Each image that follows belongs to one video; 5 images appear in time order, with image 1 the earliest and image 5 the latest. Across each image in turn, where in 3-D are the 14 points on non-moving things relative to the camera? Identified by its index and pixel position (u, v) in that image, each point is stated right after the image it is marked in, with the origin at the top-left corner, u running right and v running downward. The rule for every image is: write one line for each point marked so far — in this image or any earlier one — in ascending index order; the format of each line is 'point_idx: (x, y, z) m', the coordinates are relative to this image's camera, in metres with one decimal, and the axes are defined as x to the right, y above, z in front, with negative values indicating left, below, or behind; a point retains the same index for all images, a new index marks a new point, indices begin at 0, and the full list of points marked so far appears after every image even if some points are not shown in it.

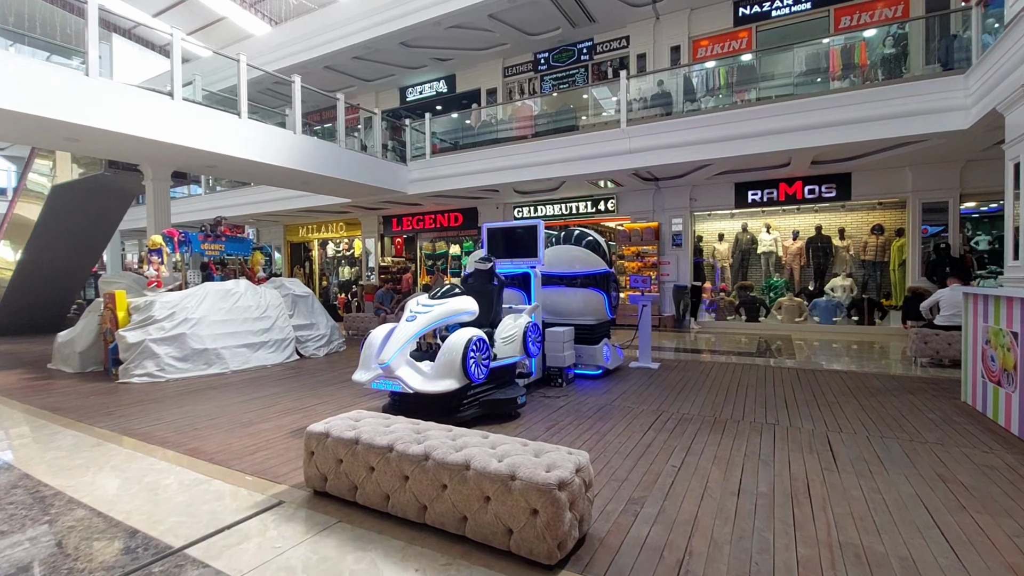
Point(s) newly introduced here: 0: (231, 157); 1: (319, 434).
0: (-4.2, +2.0, +7.5) m
1: (-1.0, -0.7, +2.5) m
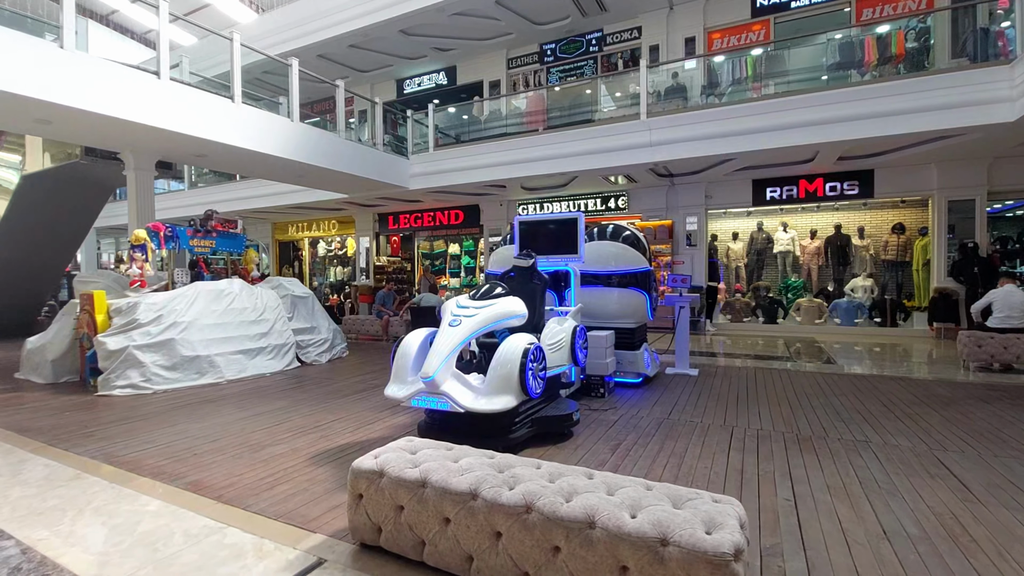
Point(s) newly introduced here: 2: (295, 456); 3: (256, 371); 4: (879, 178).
0: (-4.0, +2.0, +6.9) m
1: (-0.6, -0.7, +1.9) m
2: (-1.3, -1.0, +3.1) m
3: (-2.9, -1.0, +5.7) m
4: (+6.4, +1.9, +8.6) m
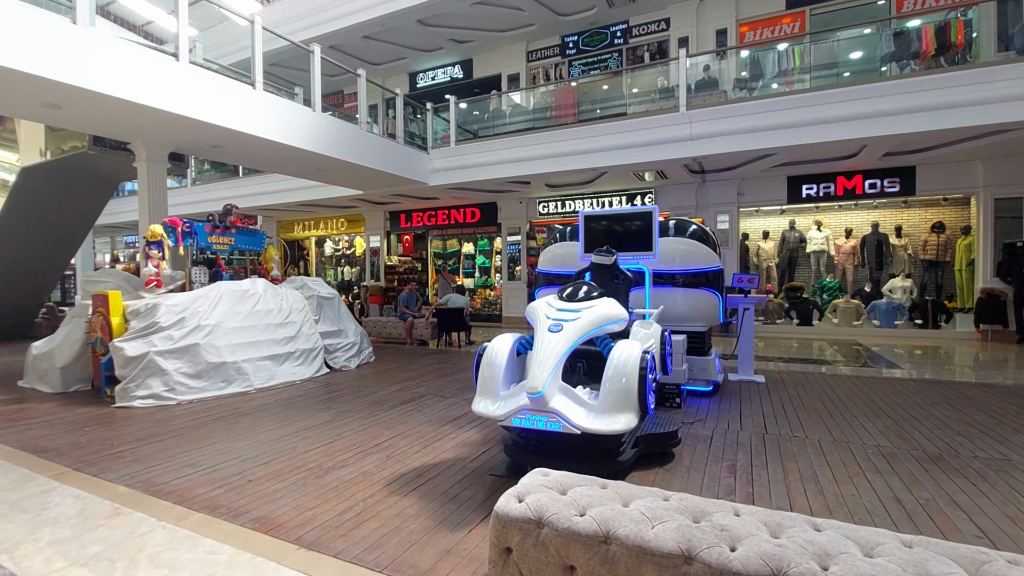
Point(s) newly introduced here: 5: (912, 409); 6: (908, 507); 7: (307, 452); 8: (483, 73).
0: (-3.4, +2.0, +6.4) m
1: (0.0, -0.7, +1.5) m
2: (-0.8, -1.0, +2.6) m
3: (-2.4, -1.0, +5.2) m
4: (+6.9, +1.9, +8.3) m
5: (+3.2, -1.0, +4.0) m
6: (+1.9, -1.0, +2.4) m
7: (-1.3, -1.0, +3.1) m
8: (-0.7, +5.1, +11.8) m
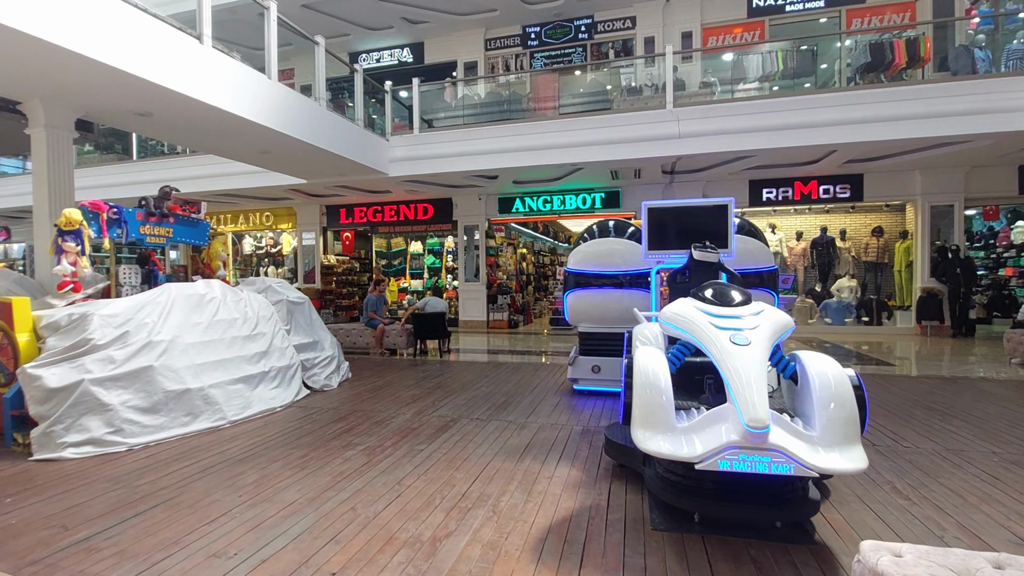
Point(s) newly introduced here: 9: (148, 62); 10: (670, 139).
0: (-3.4, +1.9, +5.1) m
1: (+1.0, -0.7, +1.0) m
2: (0.0, -1.0, +1.9) m
3: (-2.1, -1.0, +4.2) m
4: (+6.4, +1.9, +8.9) m
5: (+3.7, -1.0, +4.0) m
6: (+2.6, -1.0, +2.1) m
7: (-0.6, -1.0, +2.3) m
8: (-1.7, +5.1, +11.0) m
9: (-3.4, +2.1, +4.6) m
10: (+2.5, +2.4, +7.9) m
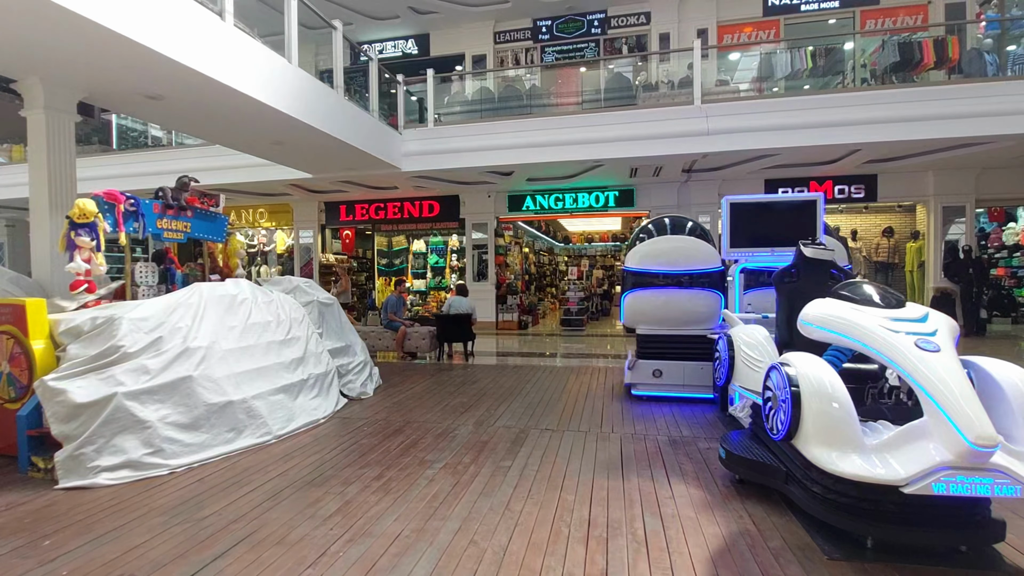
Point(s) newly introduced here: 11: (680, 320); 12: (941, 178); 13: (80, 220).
0: (-2.9, +1.9, +4.7) m
1: (+1.6, -0.7, +0.8) m
2: (+0.6, -1.0, +1.7) m
3: (-1.6, -1.0, +3.8) m
4: (+6.7, +1.9, +9.0) m
5: (+4.2, -1.0, +3.9) m
6: (+3.2, -1.0, +2.0) m
7: (0.0, -1.0, +2.0) m
8: (-1.5, +5.1, +10.6) m
9: (-2.9, +2.1, +4.1) m
10: (+2.8, +2.4, +7.7) m
11: (+1.5, -0.3, +4.3) m
12: (+7.5, +1.9, +8.7) m
13: (-3.1, +0.5, +3.6) m
